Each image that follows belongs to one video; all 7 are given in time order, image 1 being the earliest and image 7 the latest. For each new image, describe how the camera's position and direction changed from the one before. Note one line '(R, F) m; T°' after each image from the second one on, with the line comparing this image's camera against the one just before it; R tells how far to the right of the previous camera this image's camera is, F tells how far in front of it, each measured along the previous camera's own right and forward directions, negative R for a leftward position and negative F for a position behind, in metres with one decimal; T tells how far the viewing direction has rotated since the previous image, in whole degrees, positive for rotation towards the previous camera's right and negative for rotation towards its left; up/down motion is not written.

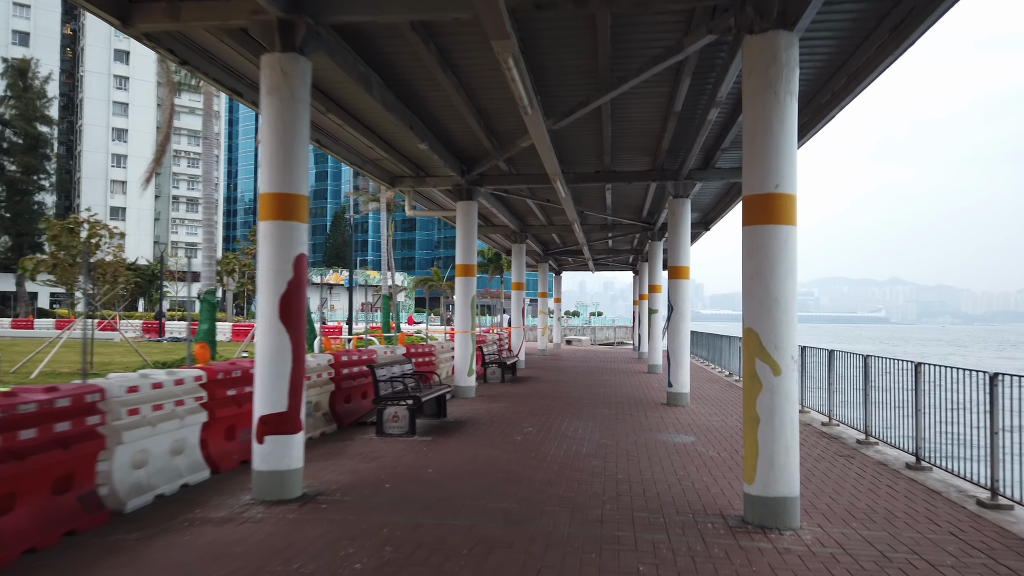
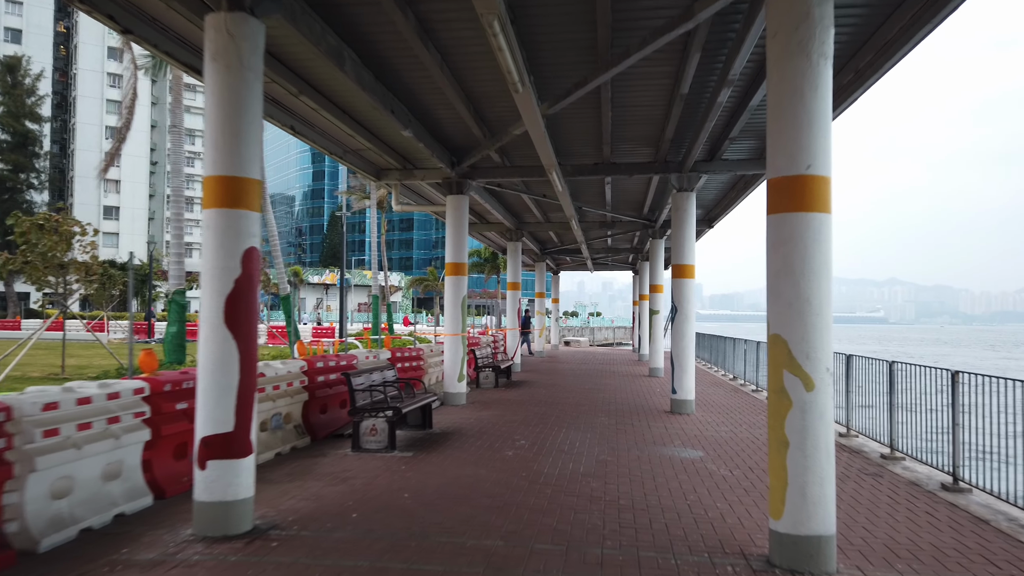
(+0.1, +0.8) m; 0°
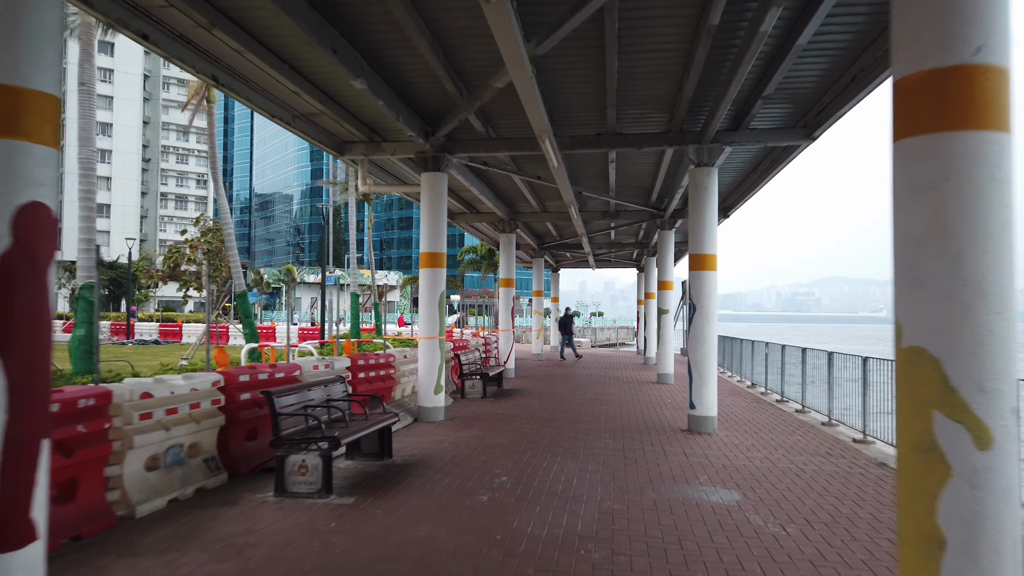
(+0.2, +2.0) m; 0°
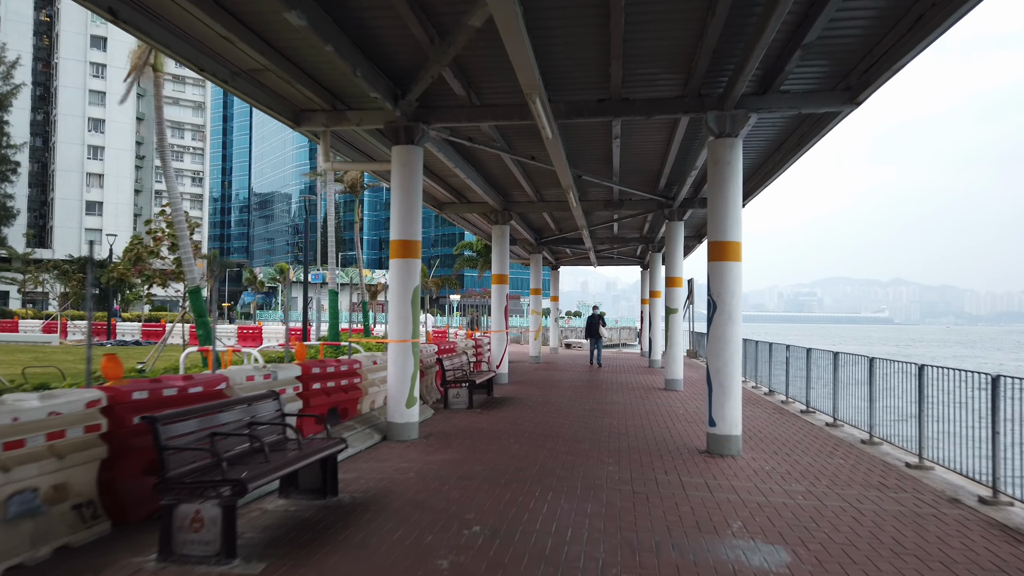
(+0.2, +1.6) m; 0°
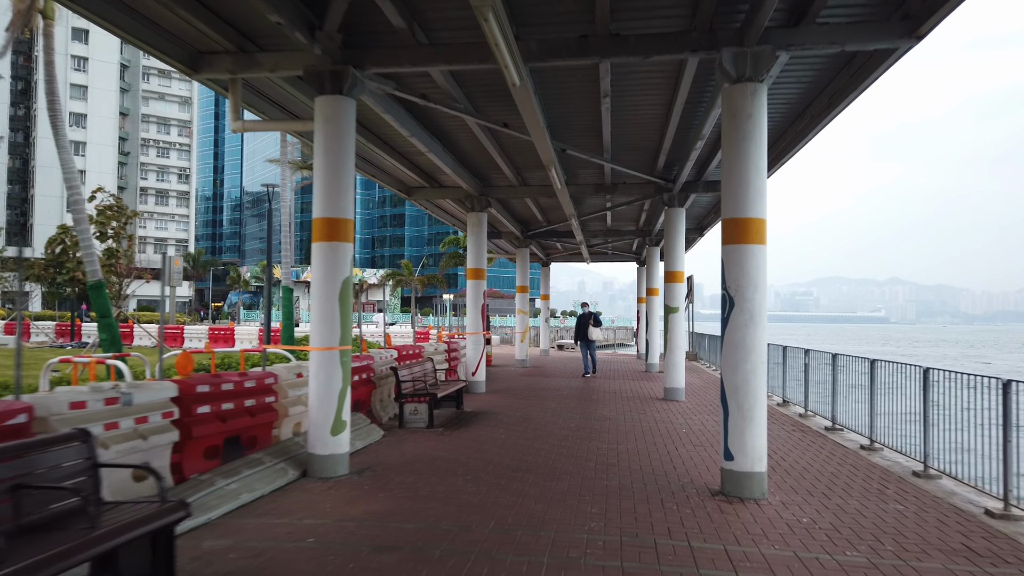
(+0.4, +2.0) m; 0°
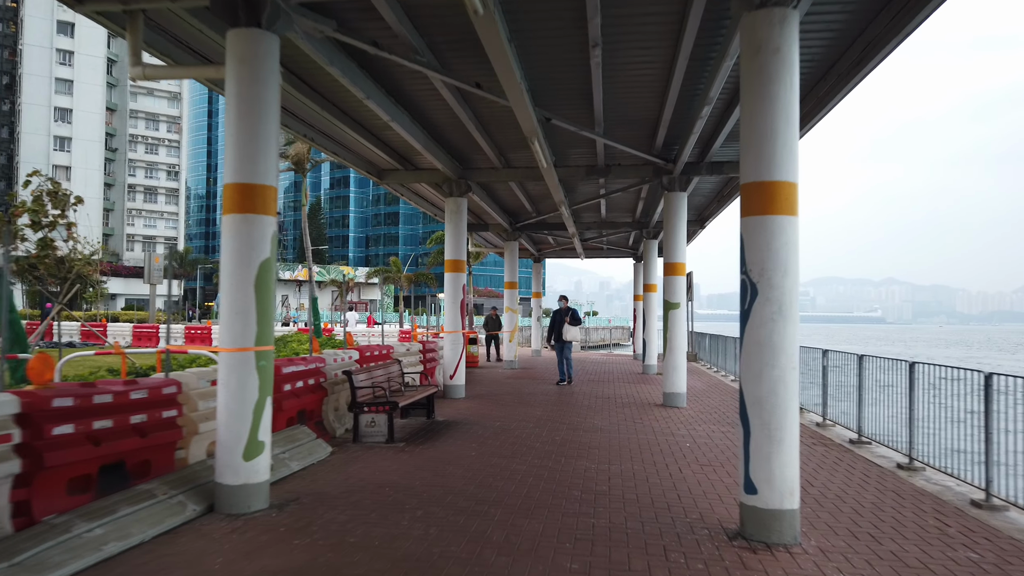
(+0.3, +1.5) m; 0°
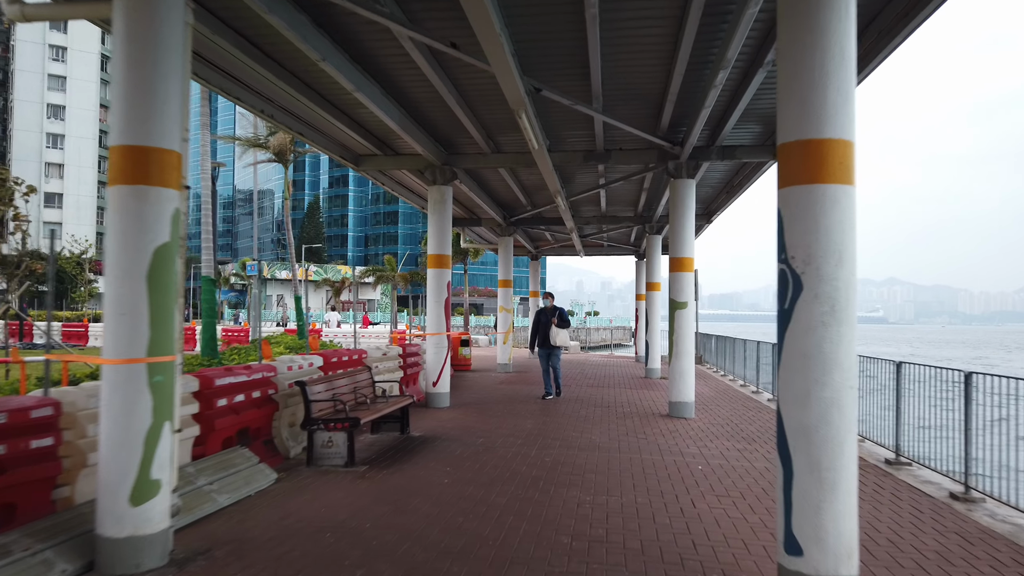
(+0.2, +1.2) m; 0°
